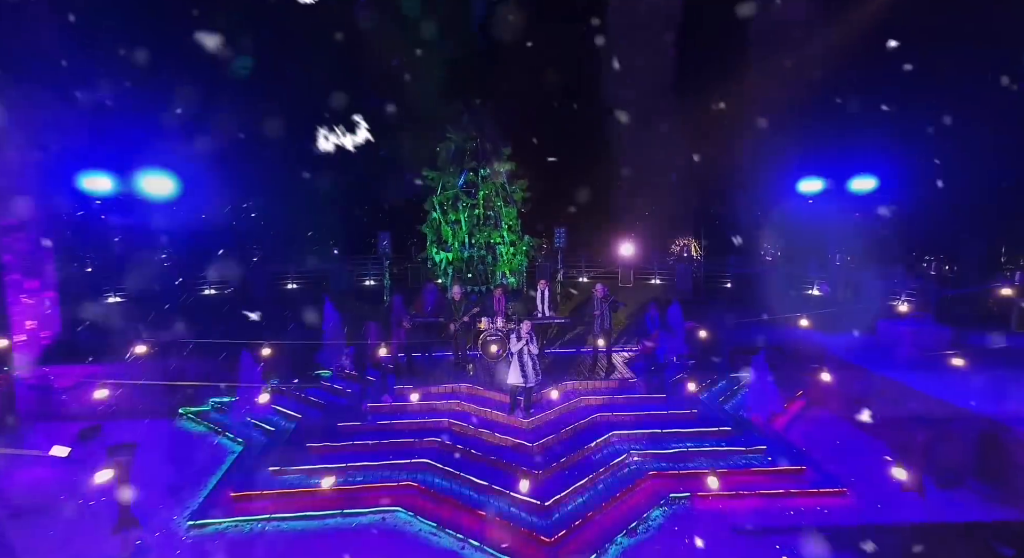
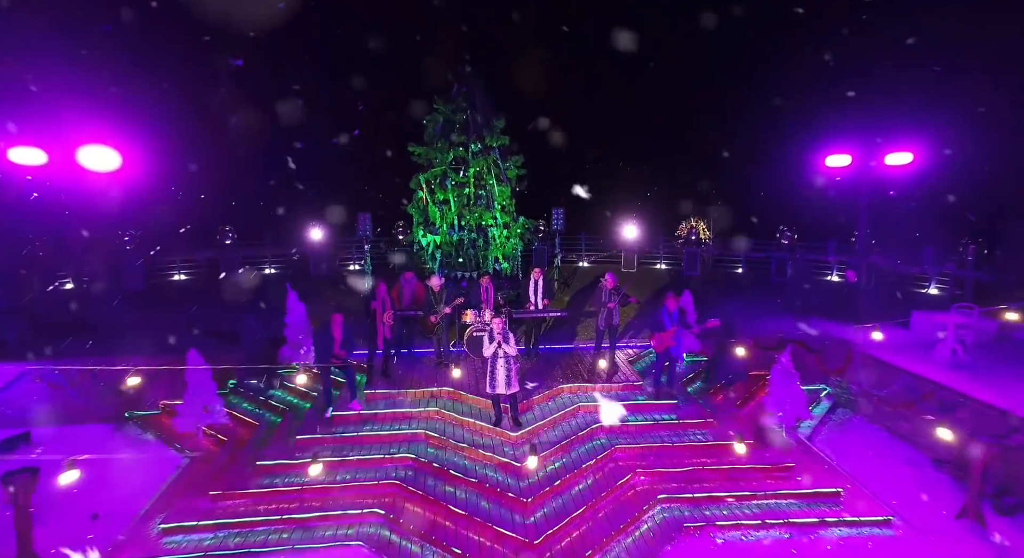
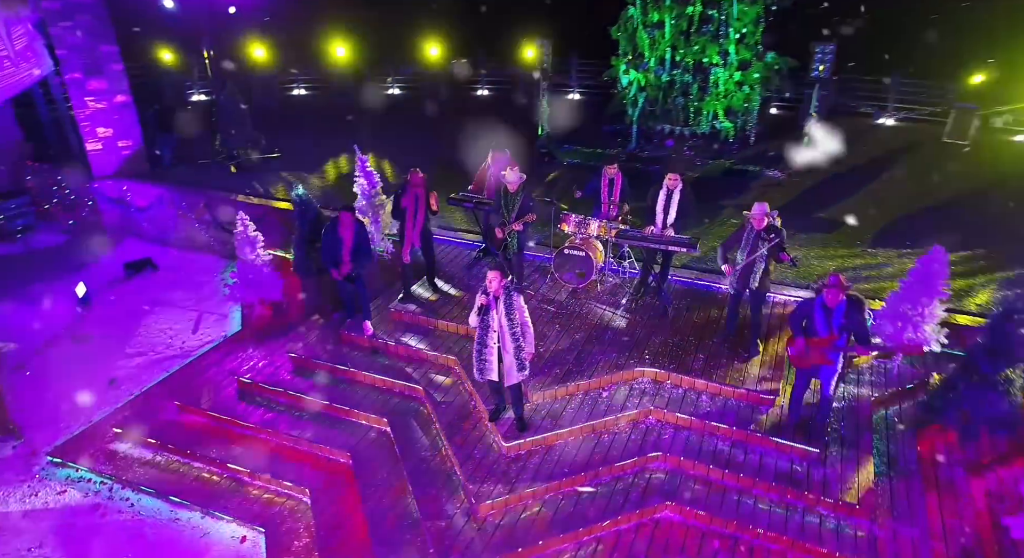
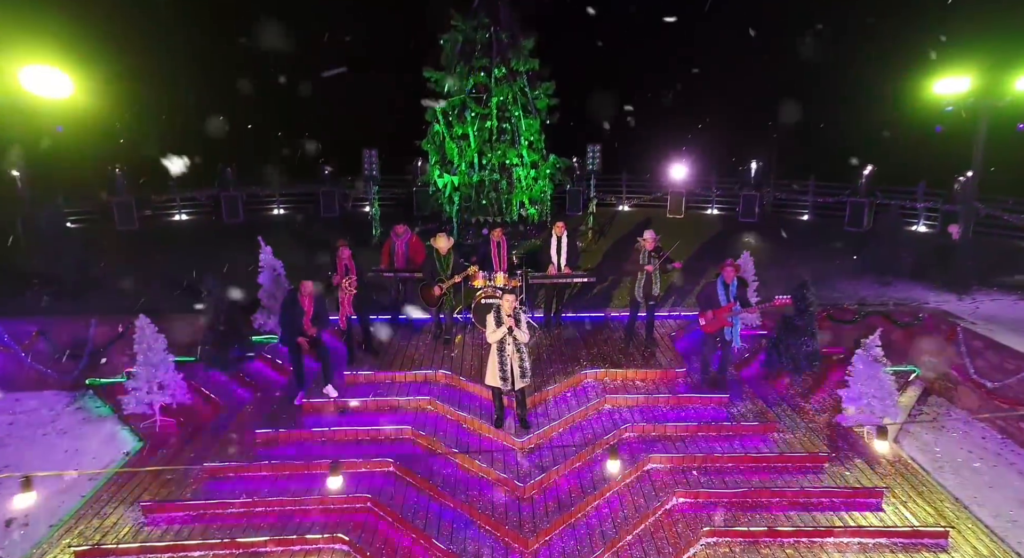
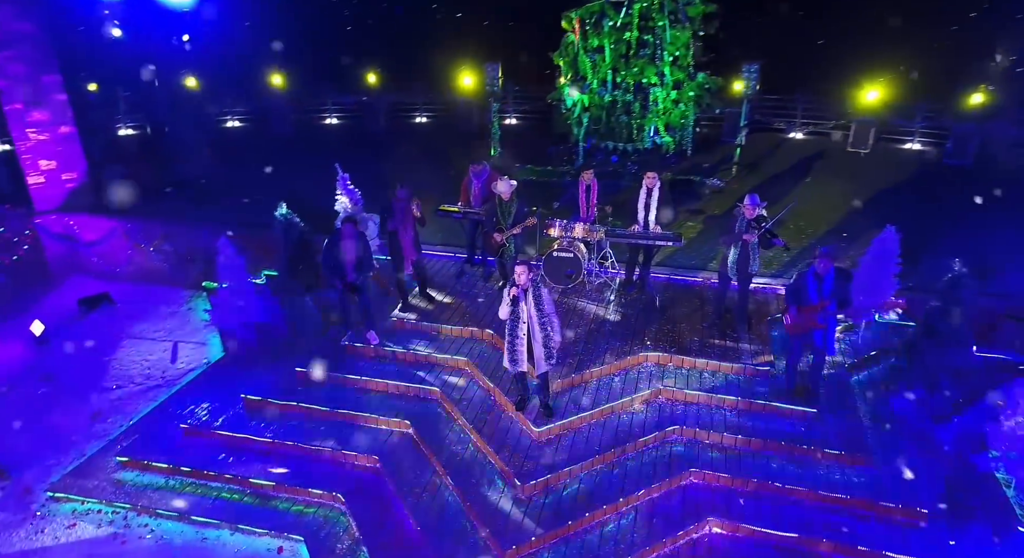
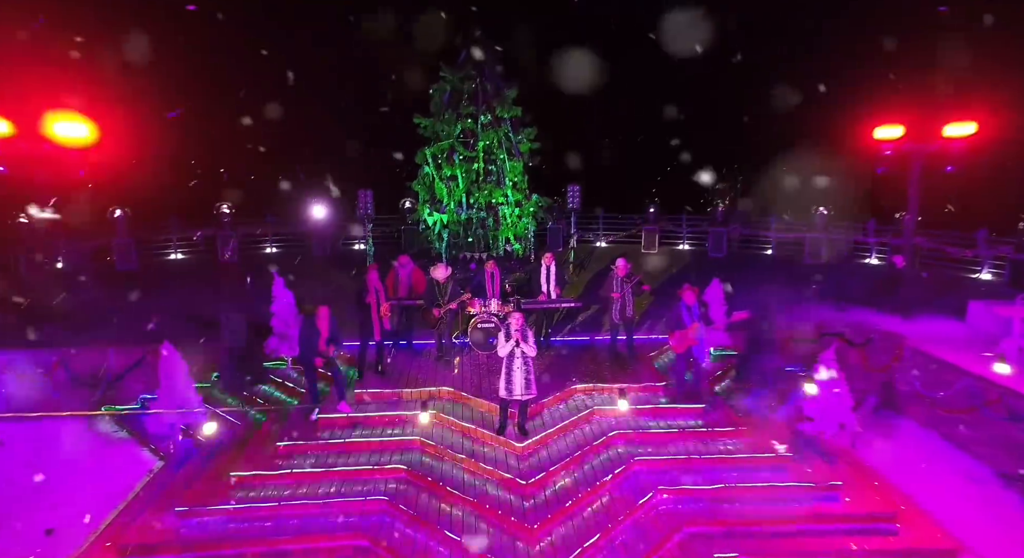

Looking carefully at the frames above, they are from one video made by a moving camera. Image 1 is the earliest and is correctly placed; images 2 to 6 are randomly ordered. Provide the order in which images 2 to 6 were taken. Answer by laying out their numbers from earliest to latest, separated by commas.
2, 6, 4, 5, 3
